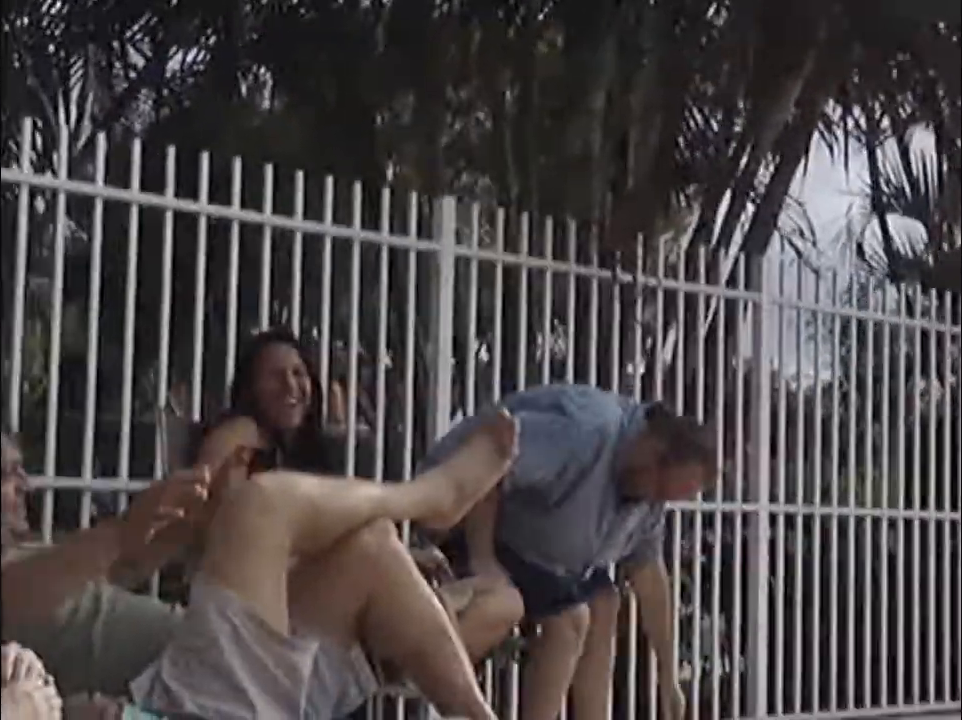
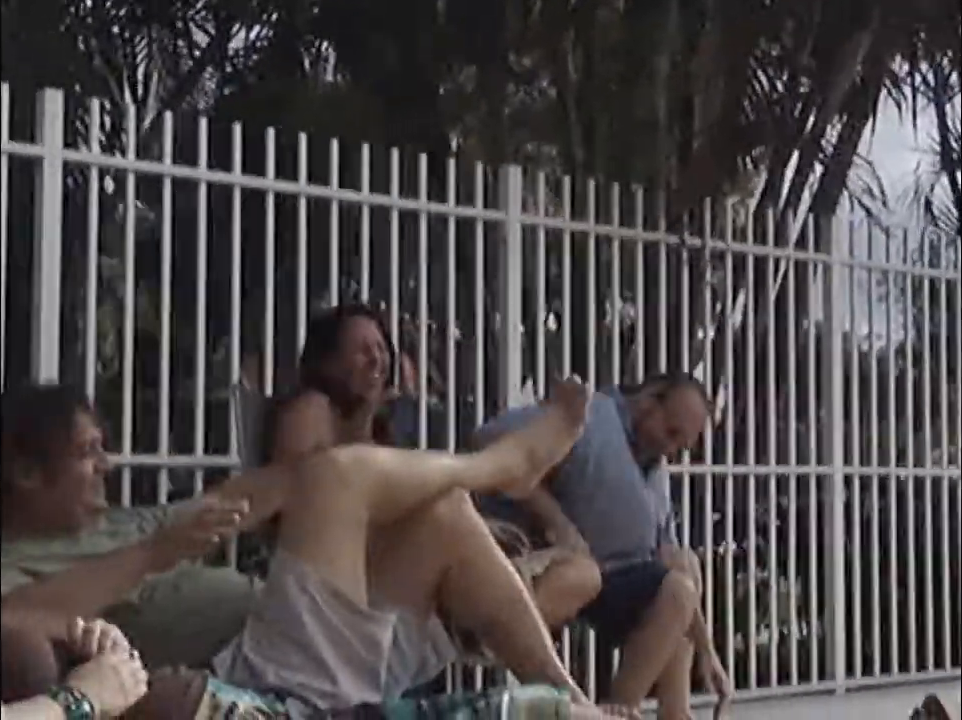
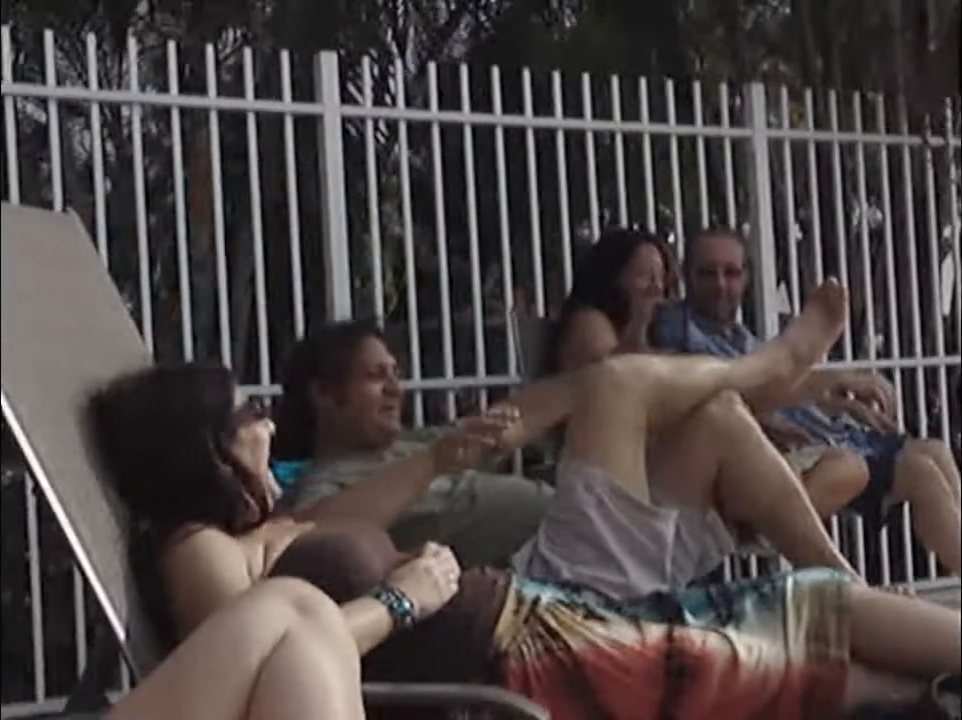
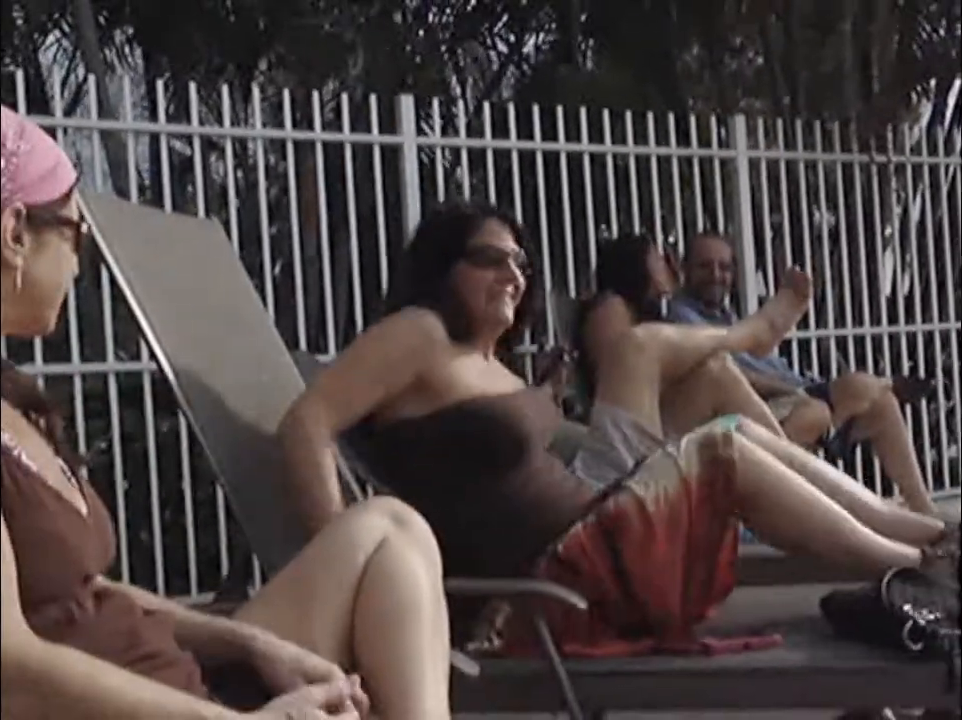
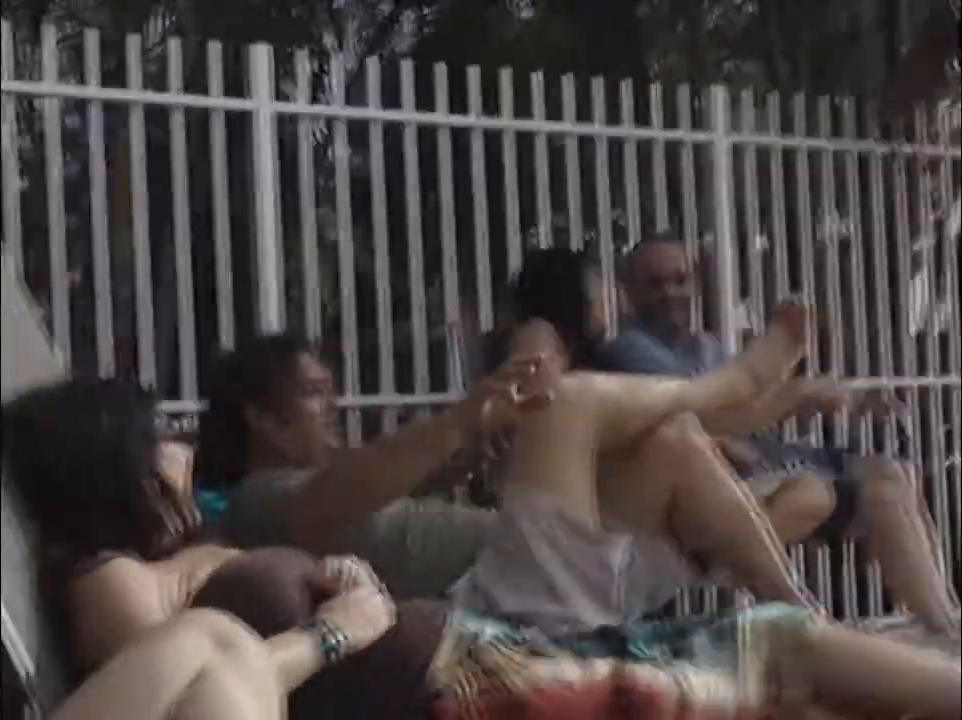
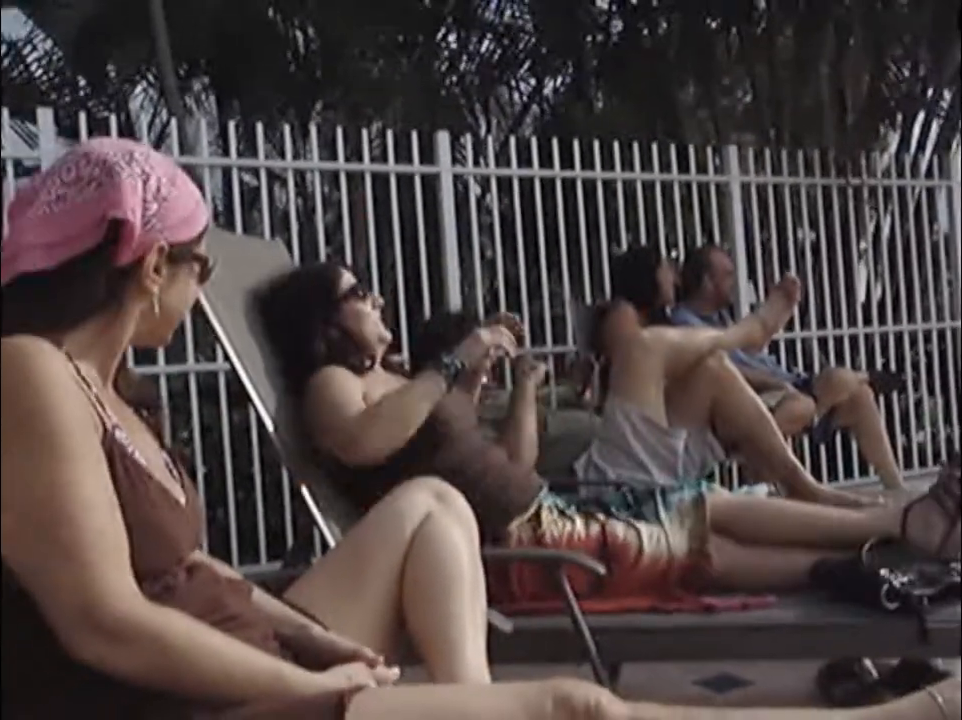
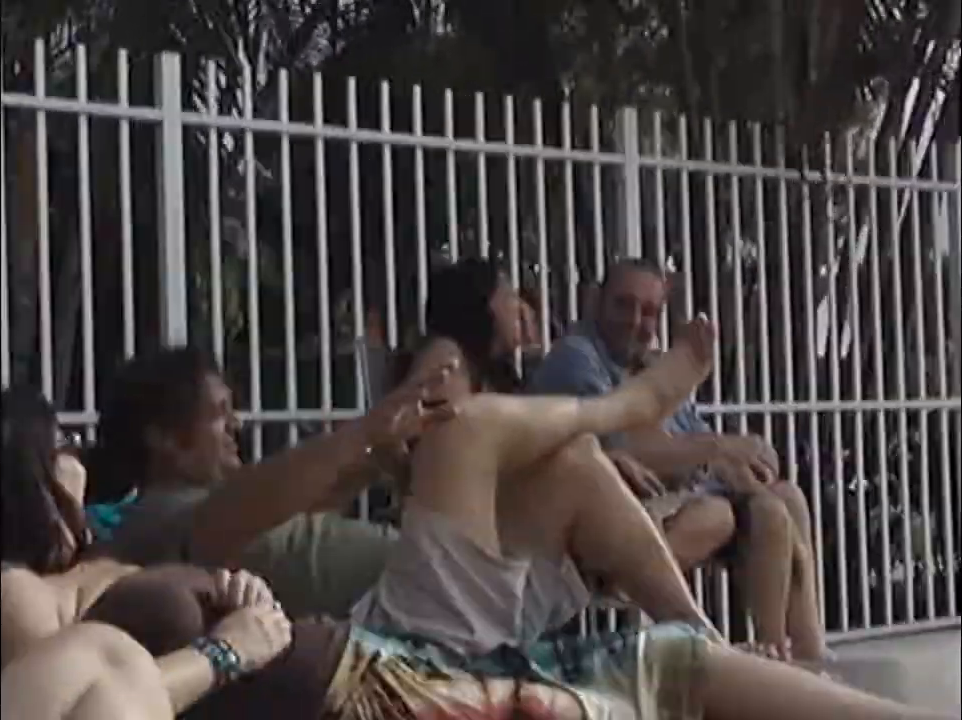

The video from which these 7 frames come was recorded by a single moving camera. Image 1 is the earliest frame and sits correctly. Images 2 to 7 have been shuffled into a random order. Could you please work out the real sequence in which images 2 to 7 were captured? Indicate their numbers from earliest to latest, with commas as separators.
2, 7, 5, 3, 4, 6
